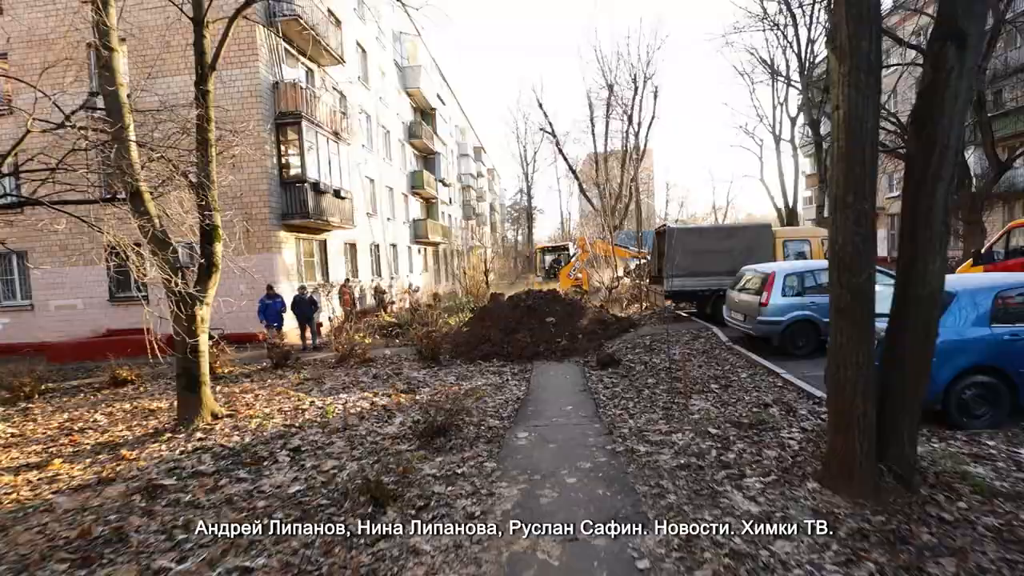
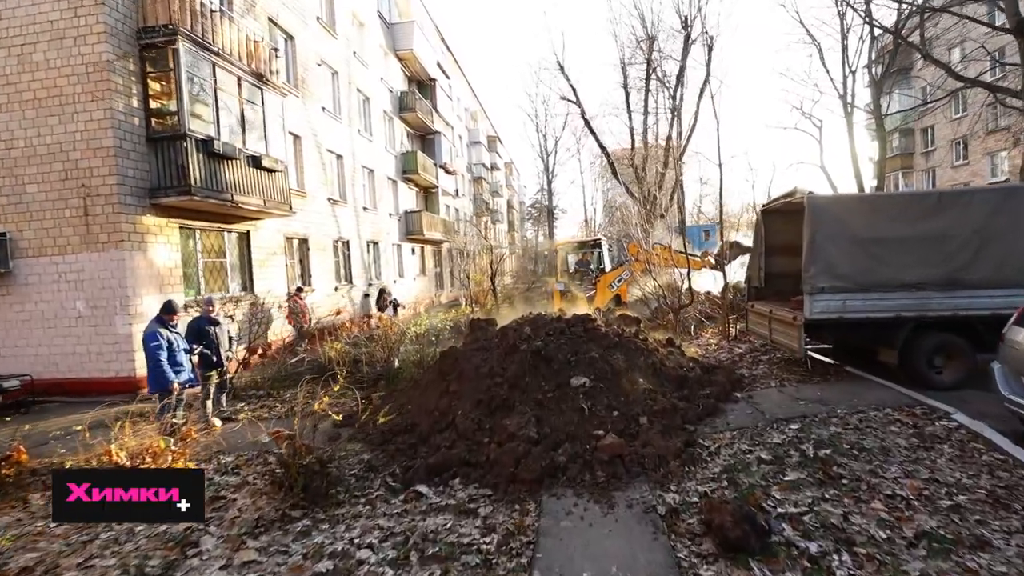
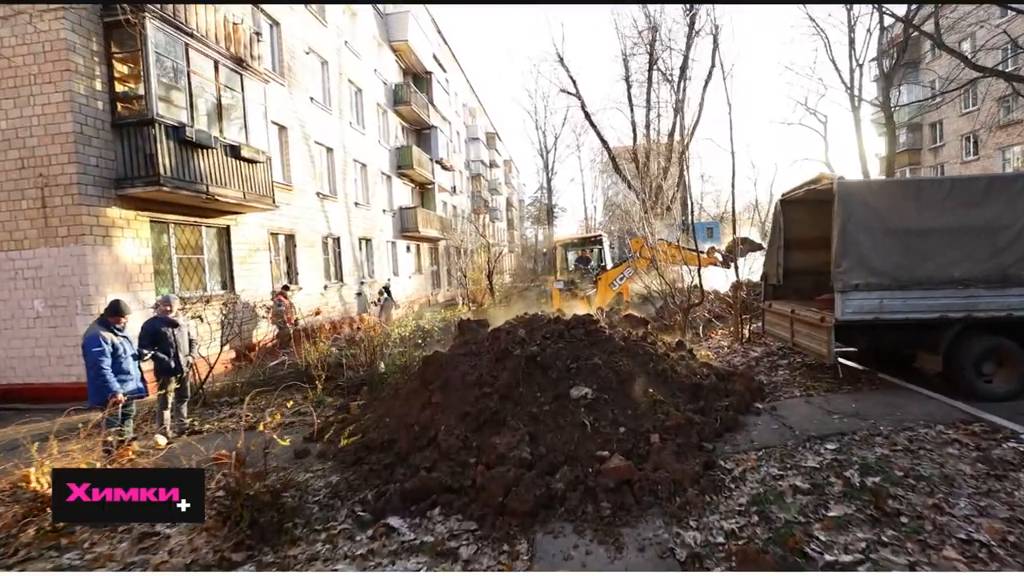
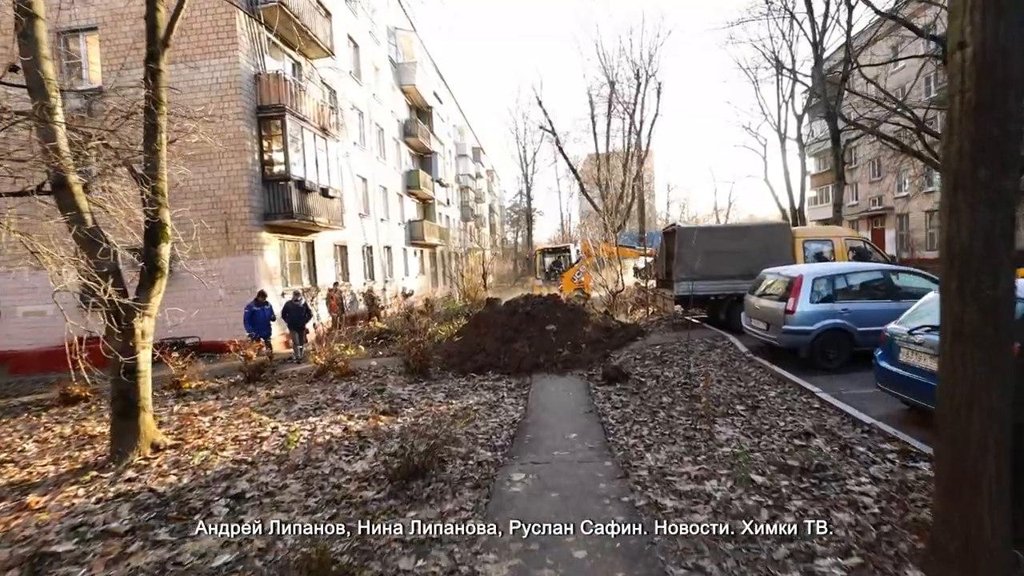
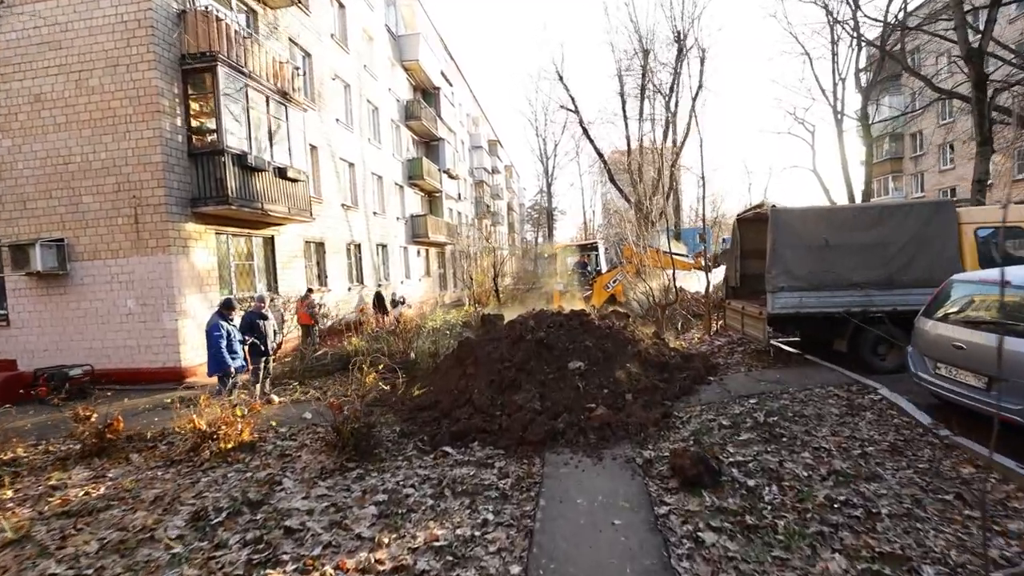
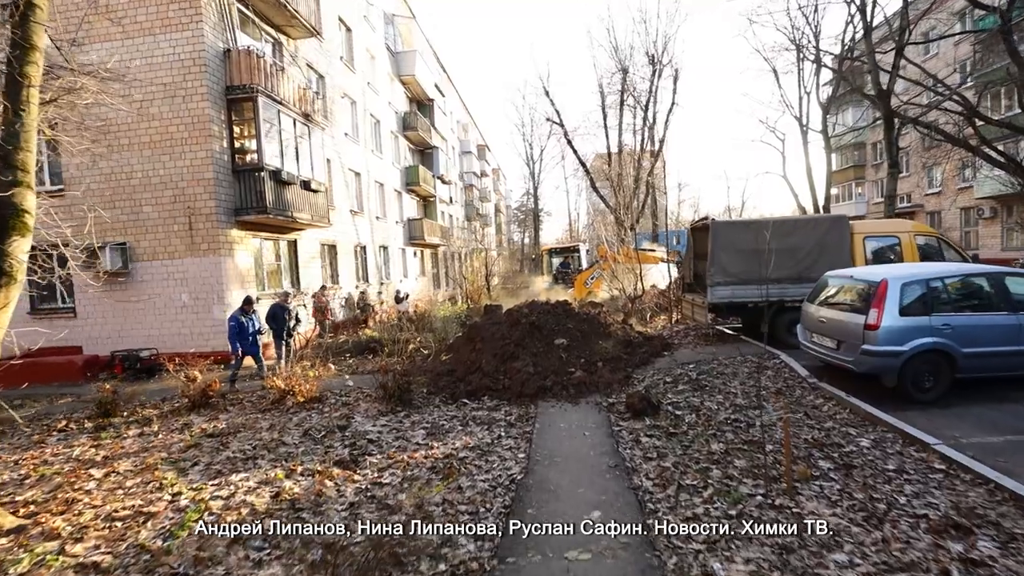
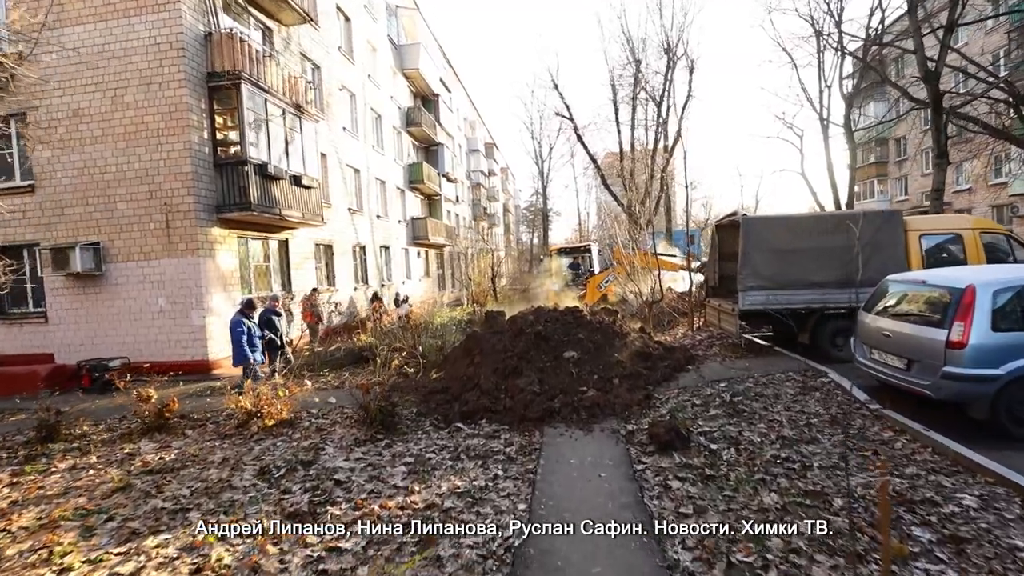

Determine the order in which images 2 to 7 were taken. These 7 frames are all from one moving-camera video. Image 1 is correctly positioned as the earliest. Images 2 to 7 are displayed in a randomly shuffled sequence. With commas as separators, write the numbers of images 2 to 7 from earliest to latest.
4, 6, 7, 5, 2, 3
